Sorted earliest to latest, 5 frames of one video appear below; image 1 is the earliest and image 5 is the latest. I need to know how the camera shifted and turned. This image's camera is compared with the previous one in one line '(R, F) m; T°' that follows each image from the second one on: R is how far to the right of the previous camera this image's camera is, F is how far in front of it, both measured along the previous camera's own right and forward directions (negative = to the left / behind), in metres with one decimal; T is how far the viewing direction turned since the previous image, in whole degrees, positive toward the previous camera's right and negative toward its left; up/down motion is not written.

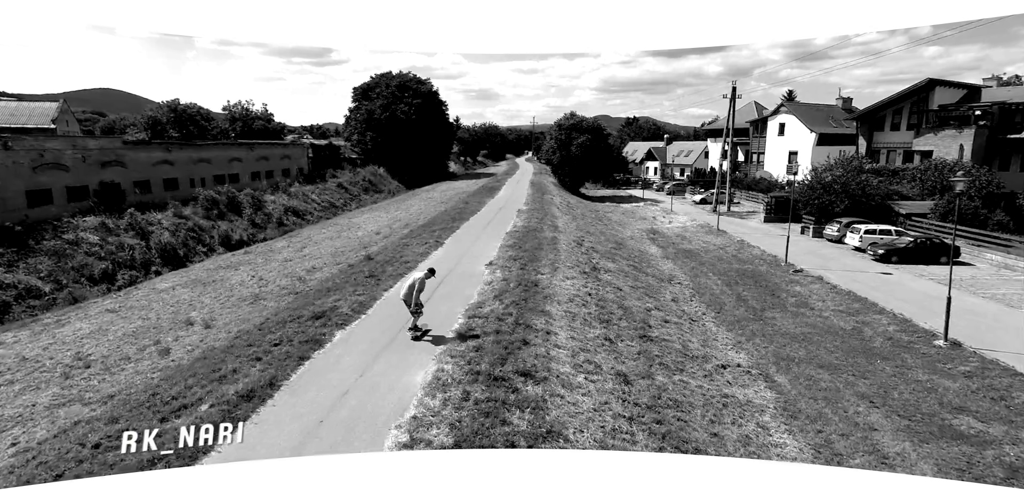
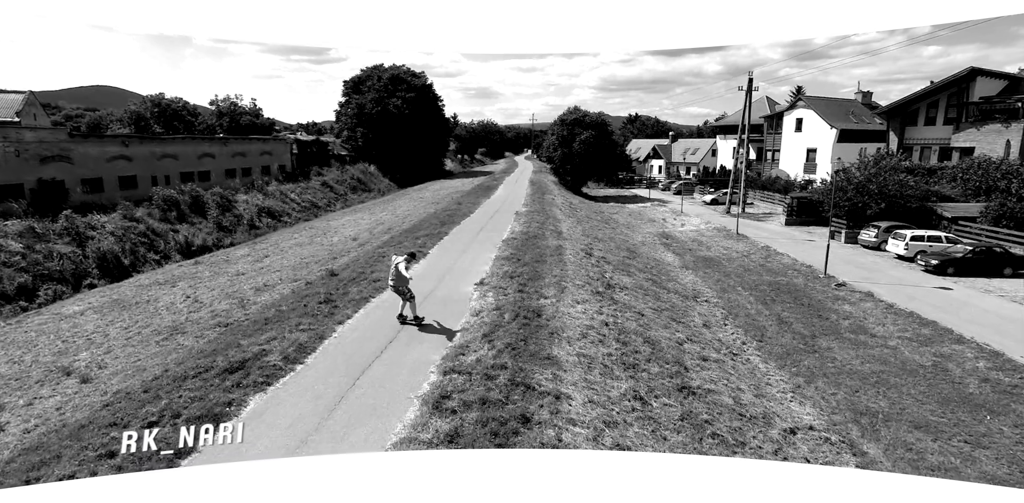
(+0.1, +3.3) m; 0°
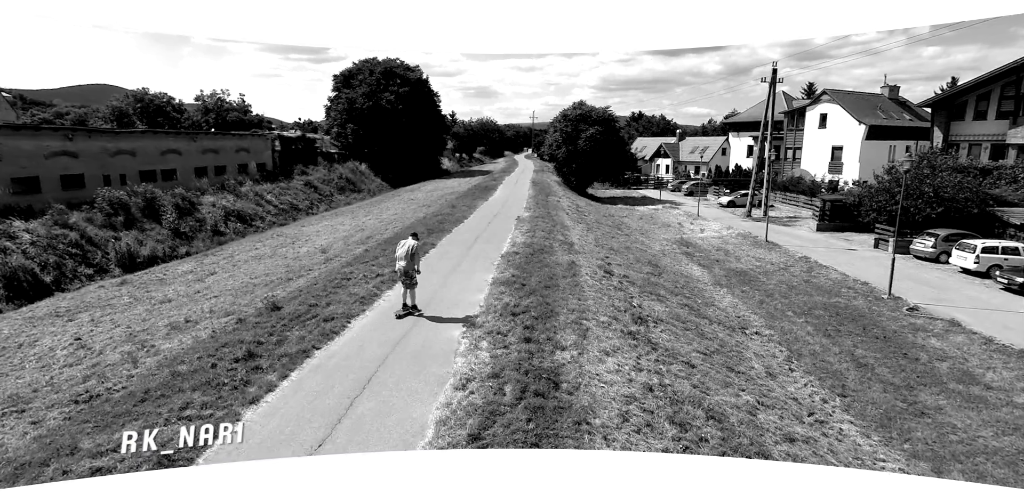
(-0.1, +3.6) m; 0°
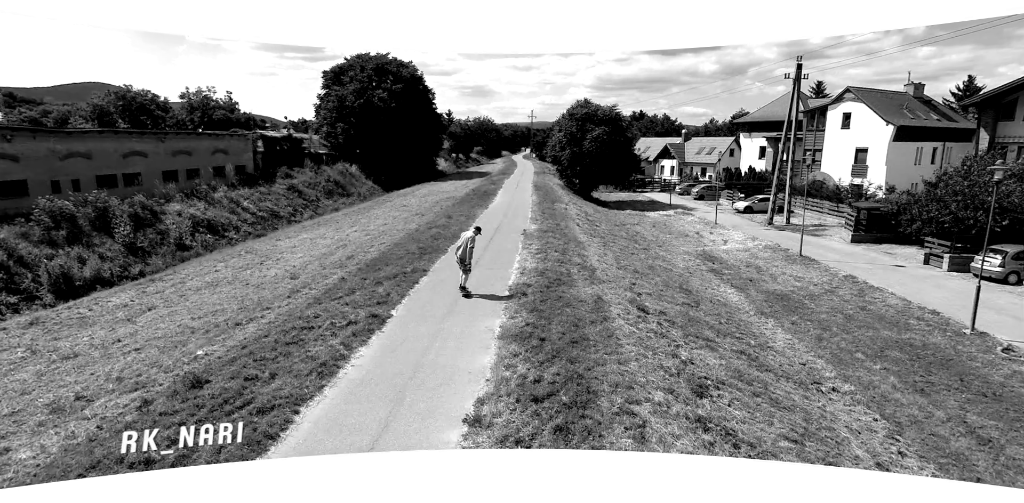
(-0.3, +3.0) m; 0°
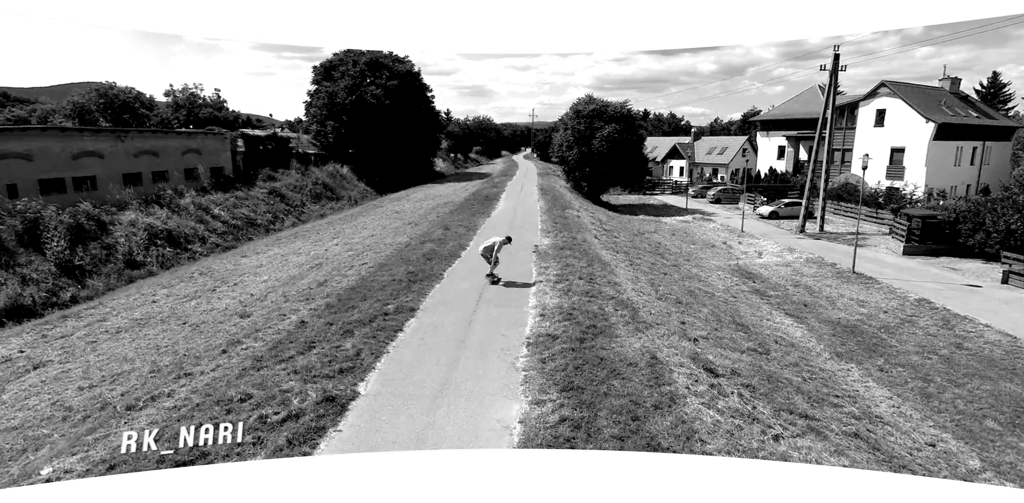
(-0.3, +3.4) m; 0°
